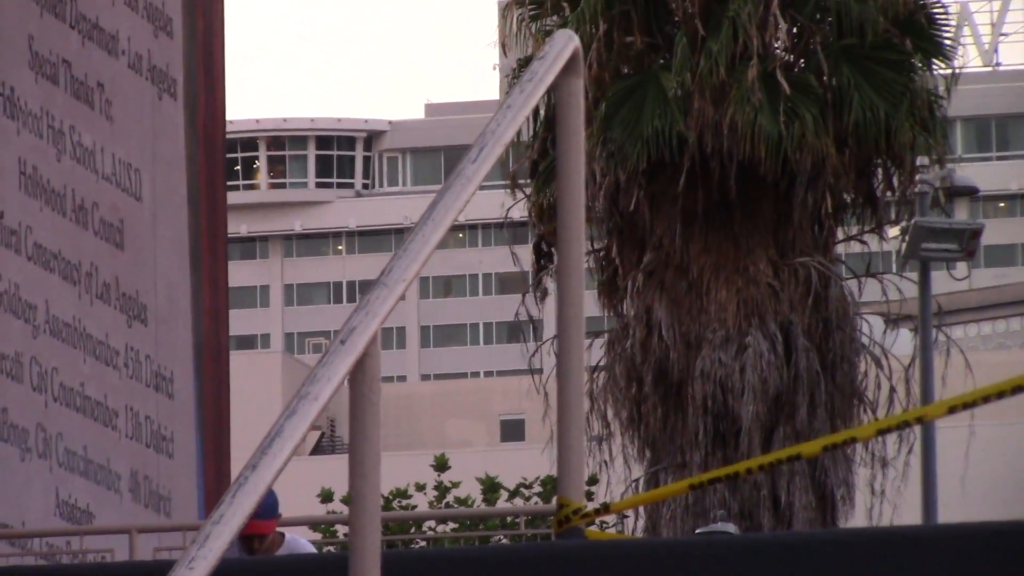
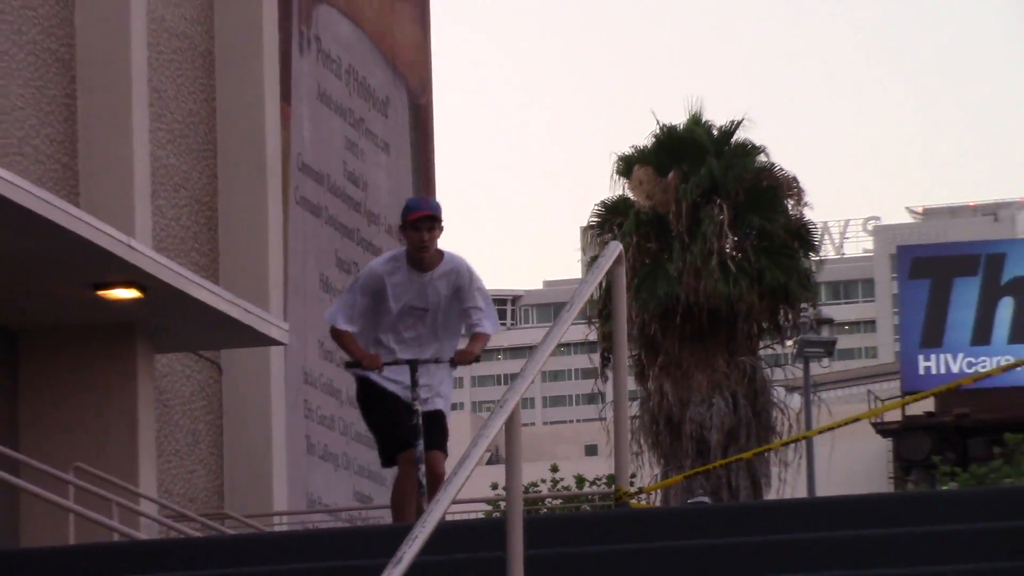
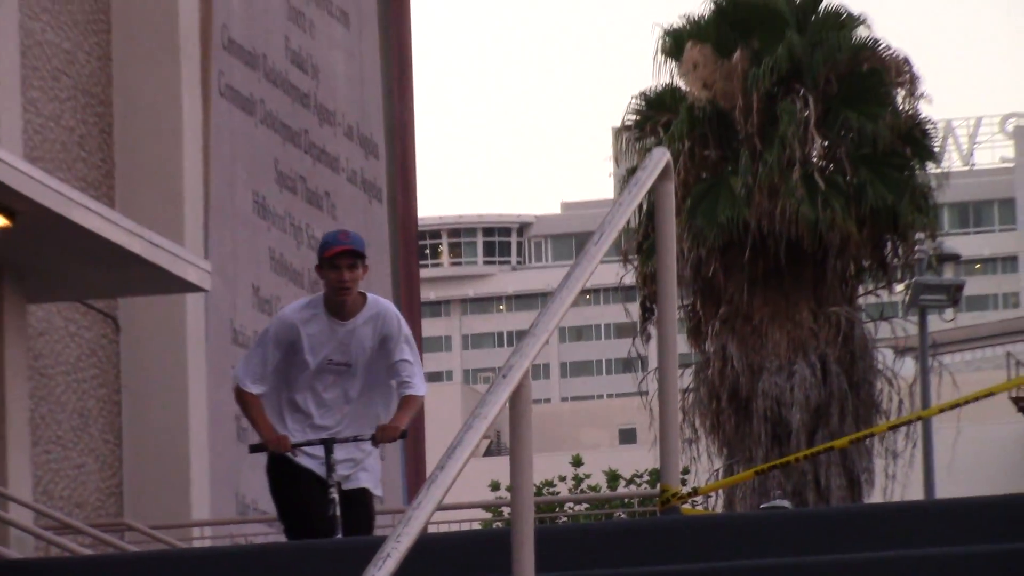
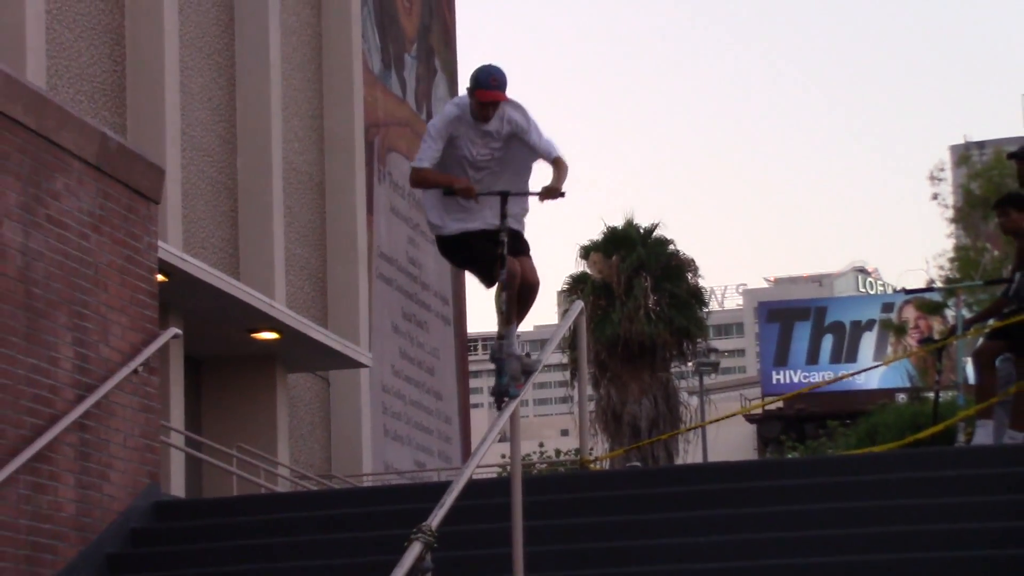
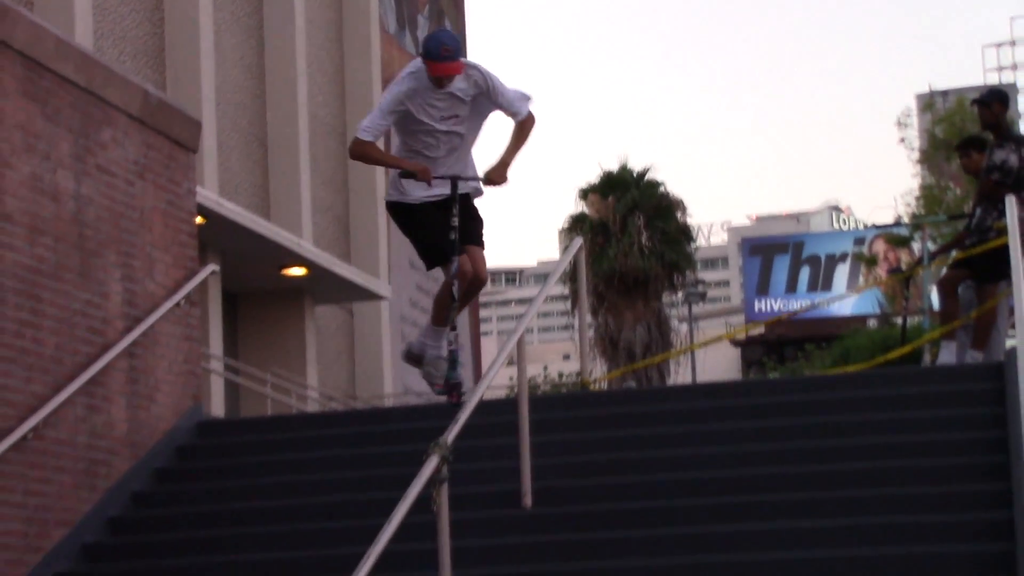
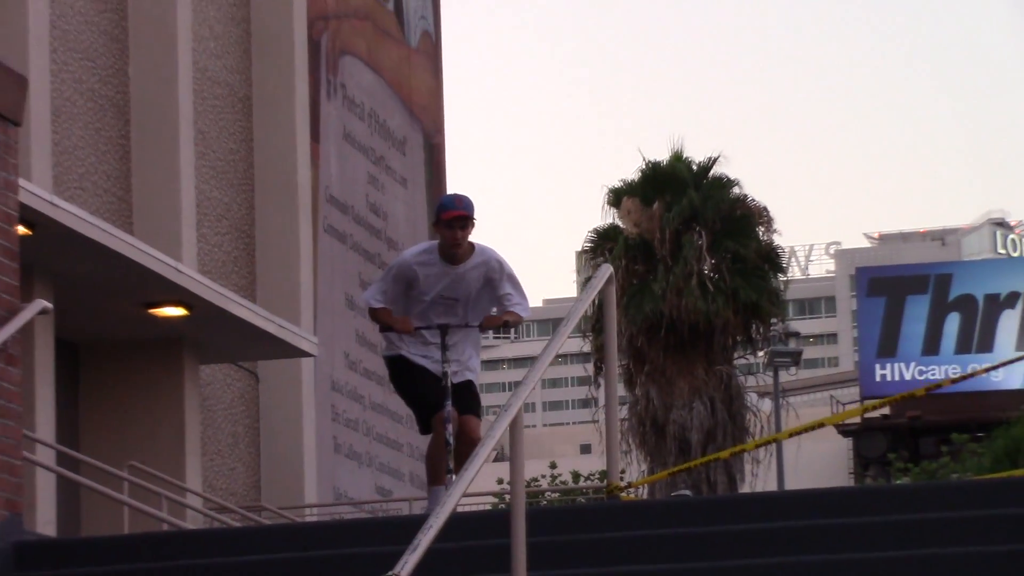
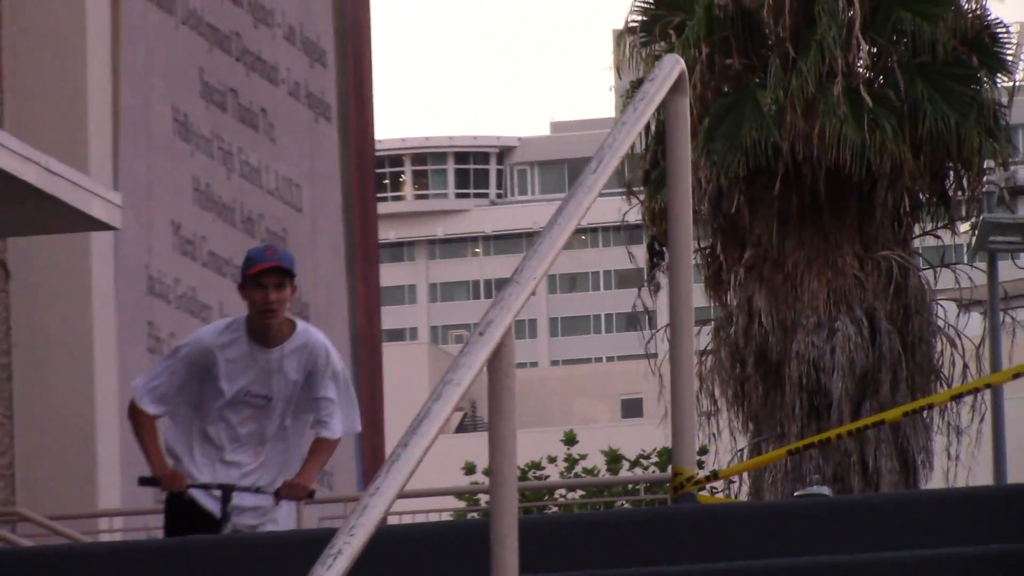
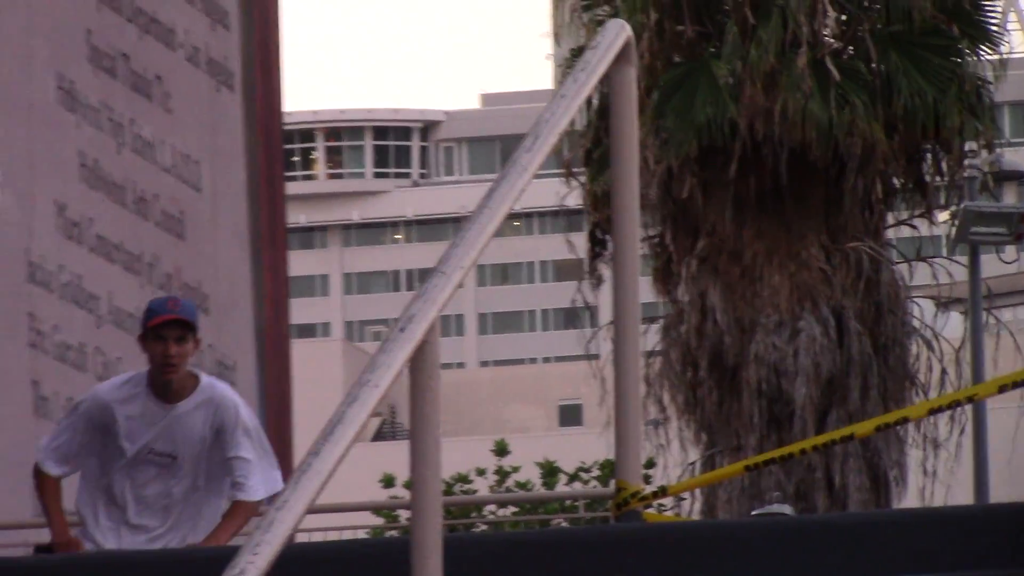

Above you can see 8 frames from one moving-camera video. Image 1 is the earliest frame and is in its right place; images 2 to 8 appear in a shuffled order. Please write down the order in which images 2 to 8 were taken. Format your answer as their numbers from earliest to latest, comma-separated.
8, 7, 3, 2, 6, 4, 5
